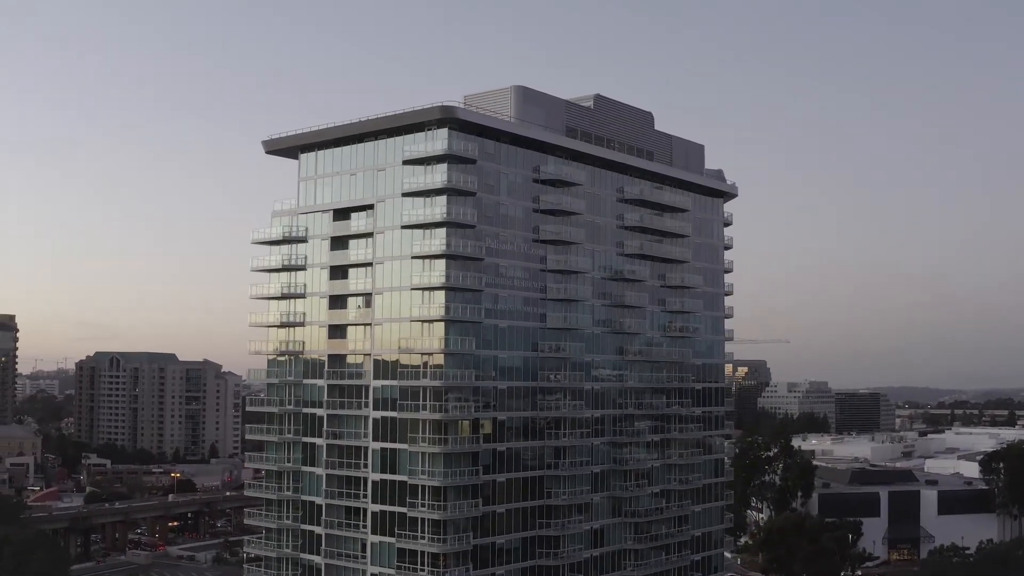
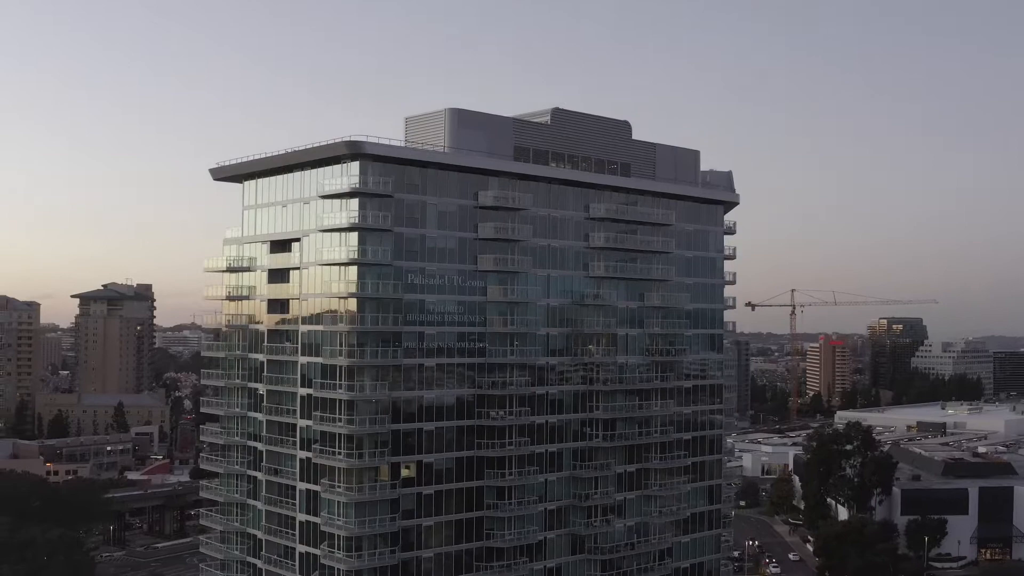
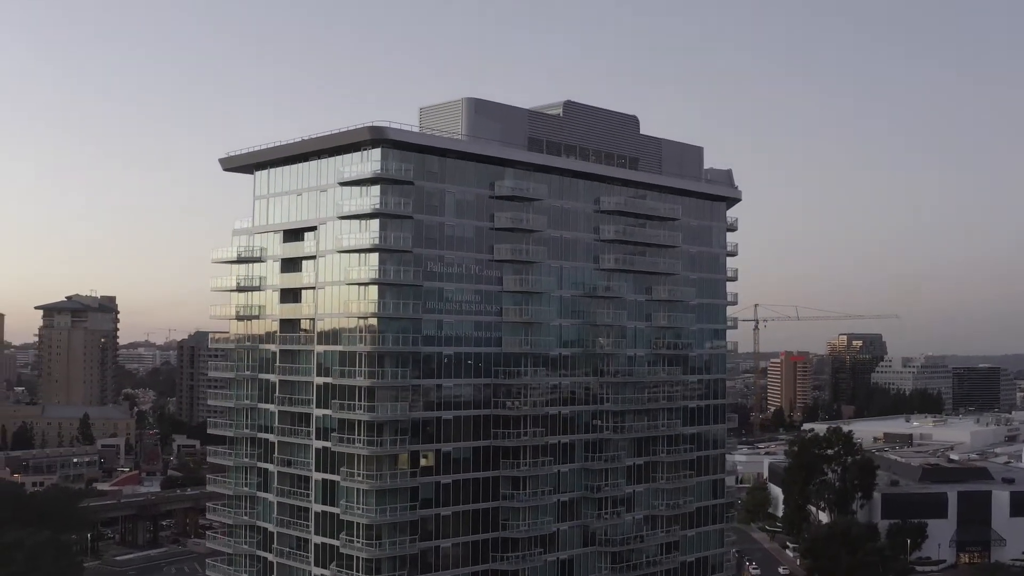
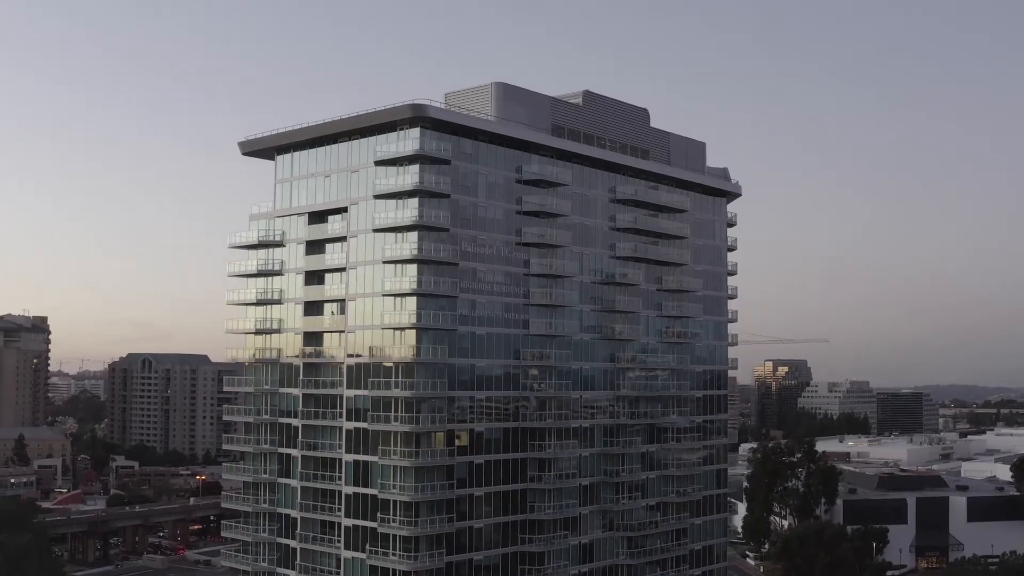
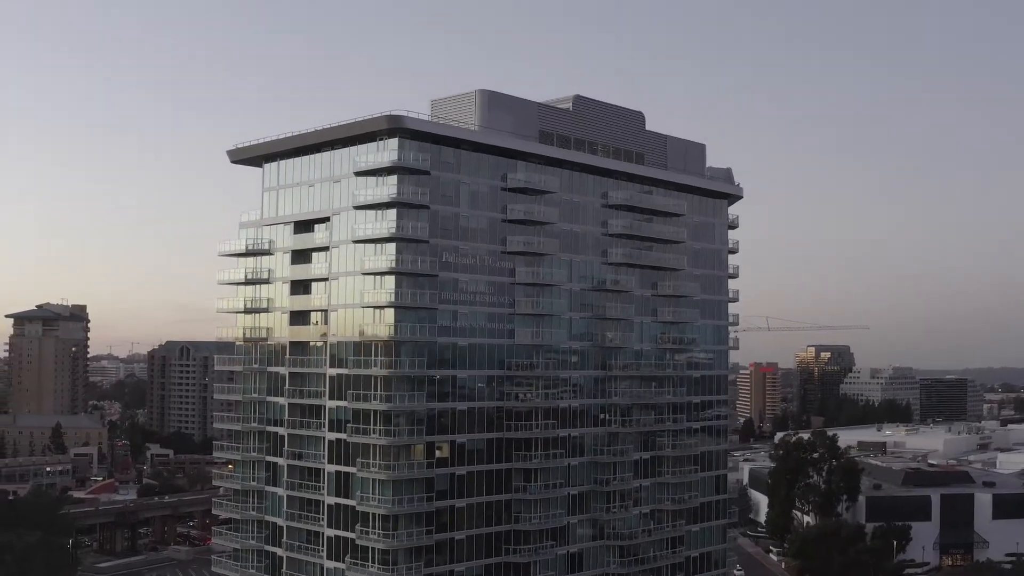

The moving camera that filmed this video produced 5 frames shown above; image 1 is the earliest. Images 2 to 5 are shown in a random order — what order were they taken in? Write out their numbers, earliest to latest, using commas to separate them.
4, 5, 3, 2
